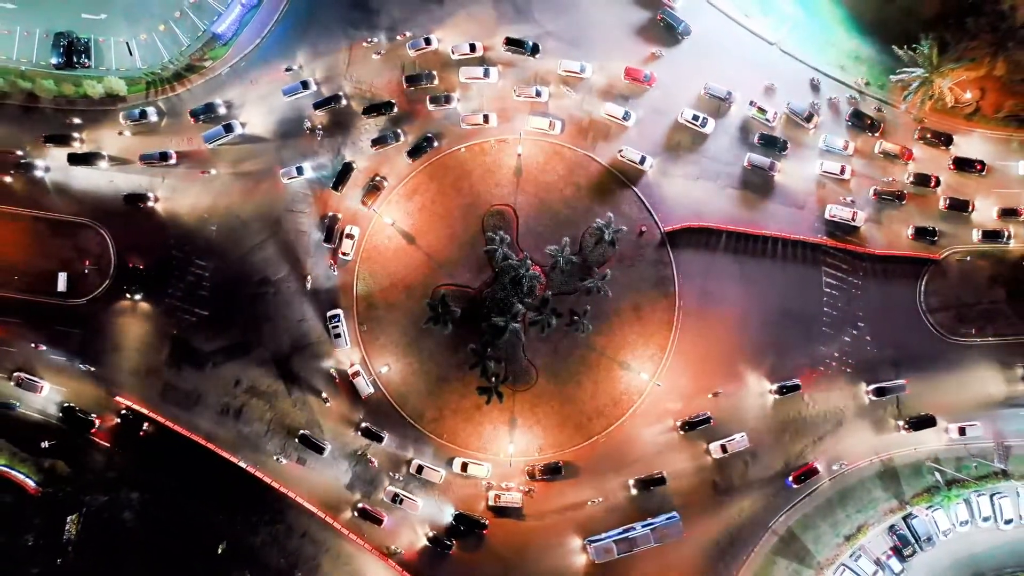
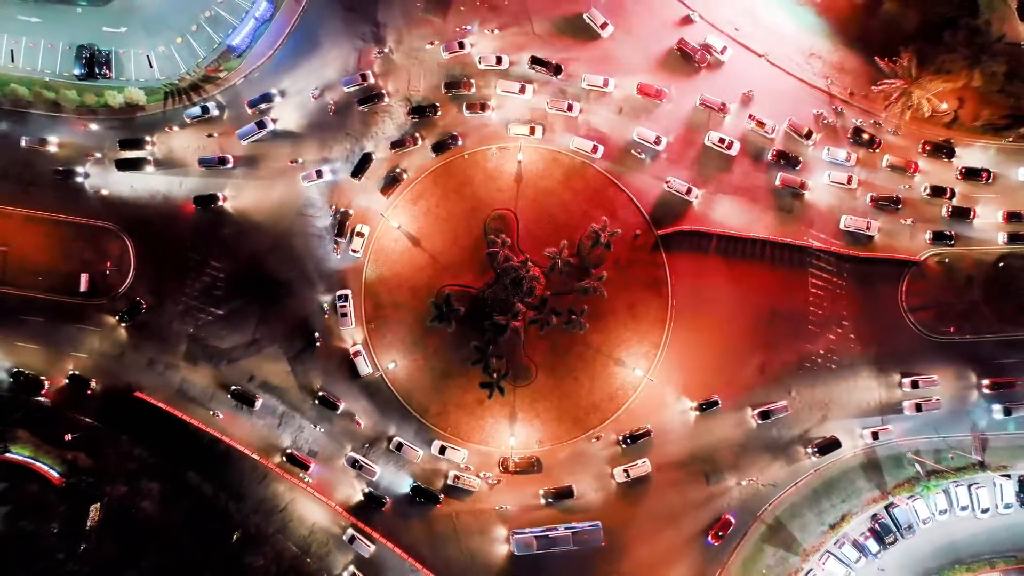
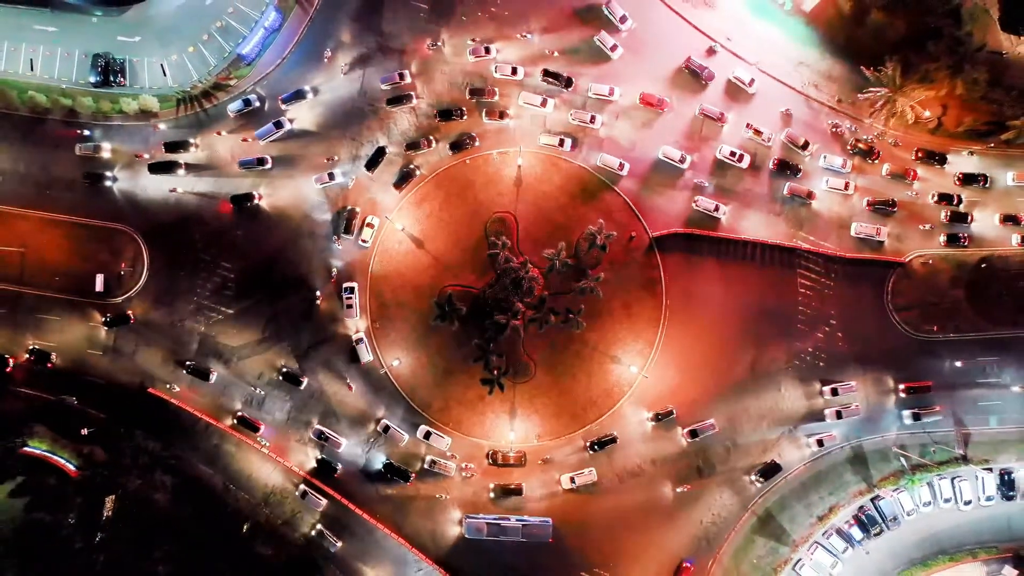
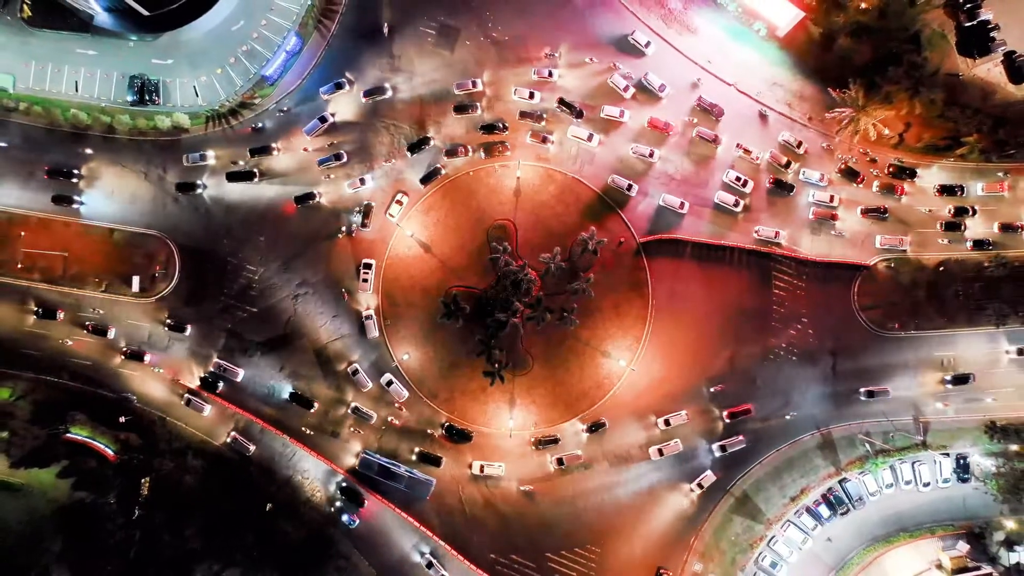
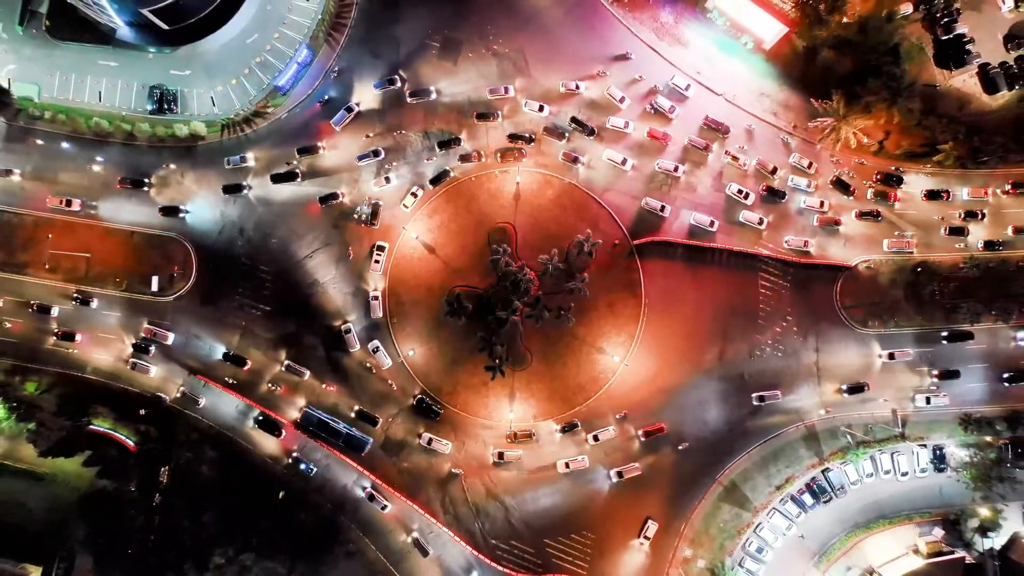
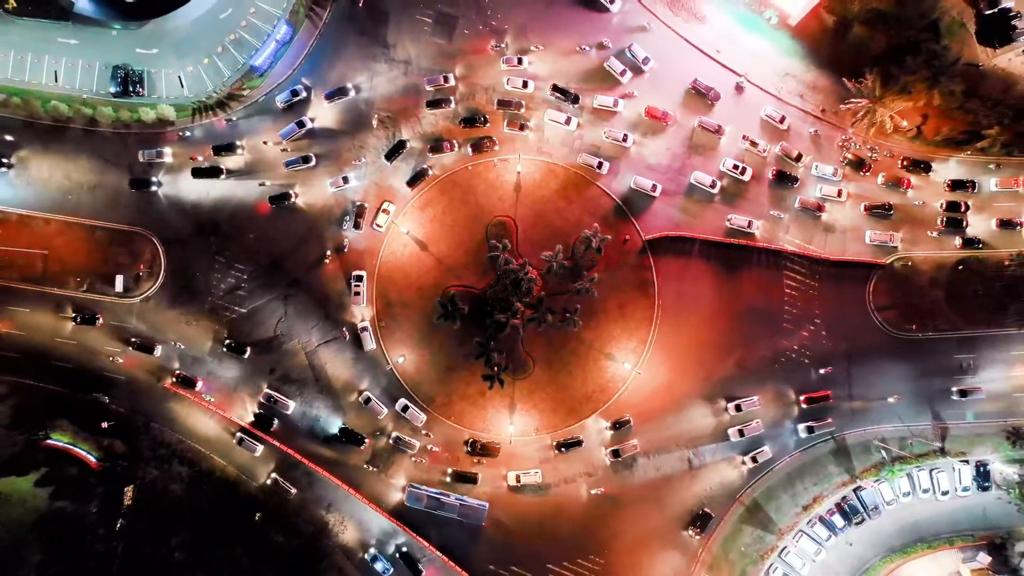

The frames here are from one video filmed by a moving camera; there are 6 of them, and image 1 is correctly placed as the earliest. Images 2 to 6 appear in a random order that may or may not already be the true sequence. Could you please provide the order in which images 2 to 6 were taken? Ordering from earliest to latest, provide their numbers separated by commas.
2, 3, 6, 4, 5
